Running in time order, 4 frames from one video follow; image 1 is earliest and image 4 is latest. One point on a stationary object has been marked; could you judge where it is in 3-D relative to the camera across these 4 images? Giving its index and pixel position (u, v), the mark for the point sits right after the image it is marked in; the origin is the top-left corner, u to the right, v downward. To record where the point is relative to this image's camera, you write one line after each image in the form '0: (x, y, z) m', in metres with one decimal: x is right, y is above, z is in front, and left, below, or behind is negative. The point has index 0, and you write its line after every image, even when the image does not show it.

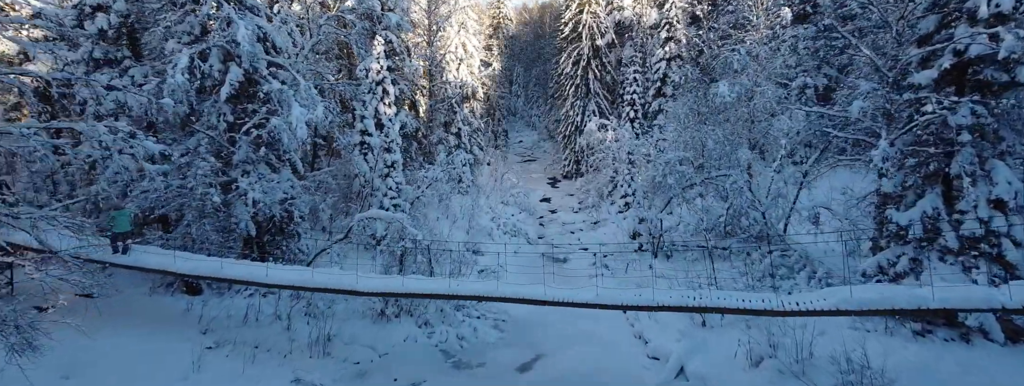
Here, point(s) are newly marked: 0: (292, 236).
0: (-5.0, -1.0, +11.6) m
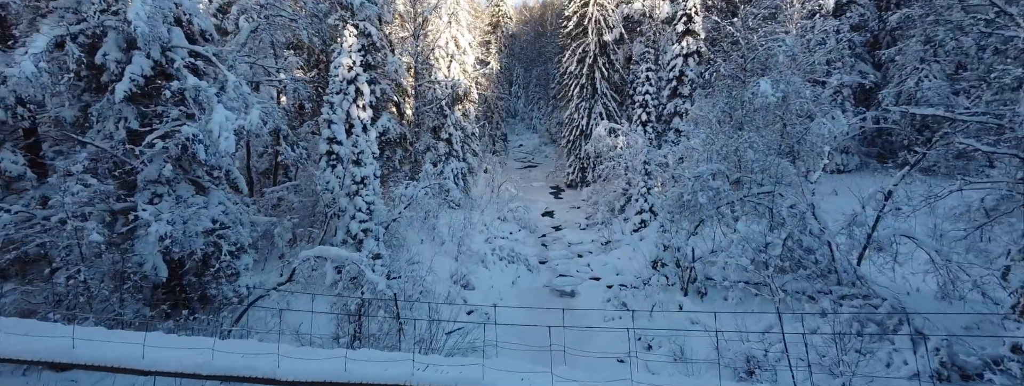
0: (-5.1, -1.5, +8.9) m
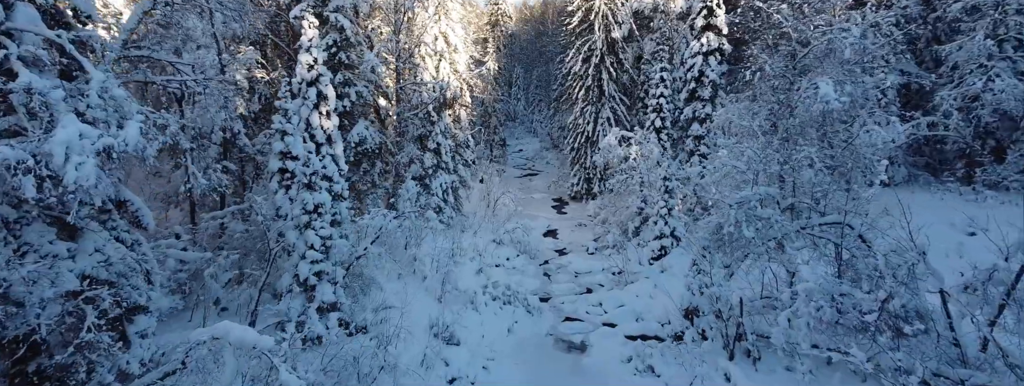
0: (-5.2, -2.1, +6.3) m
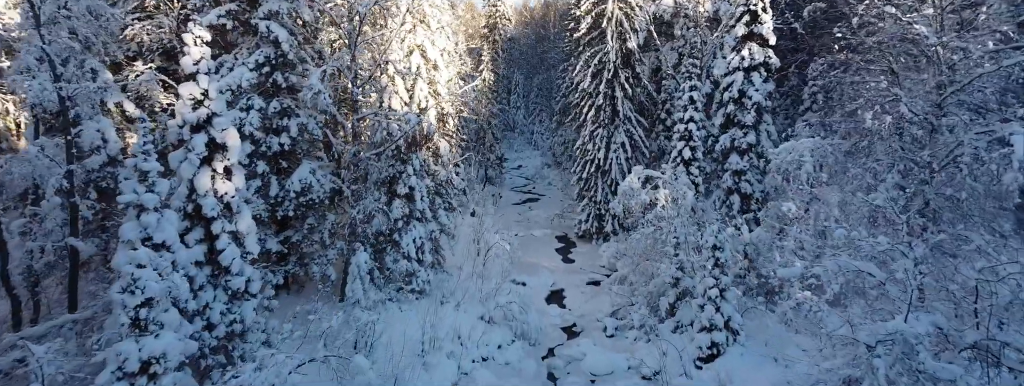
0: (-5.4, -3.6, +2.1) m
